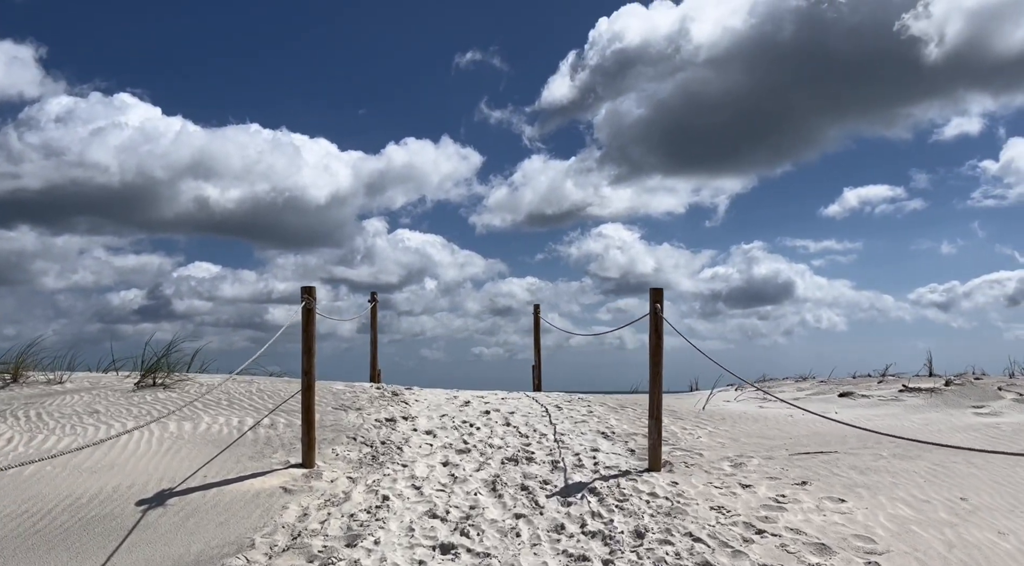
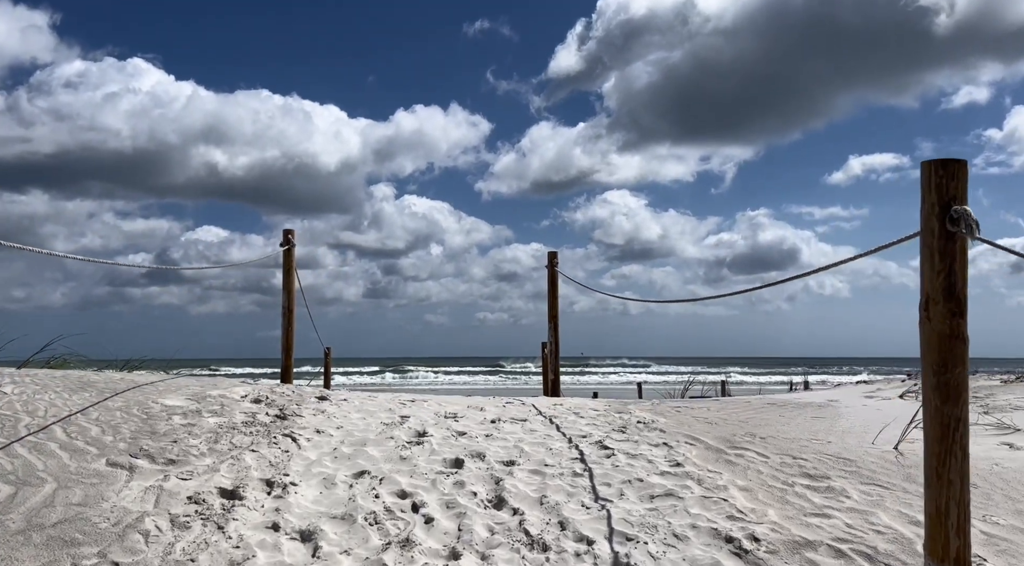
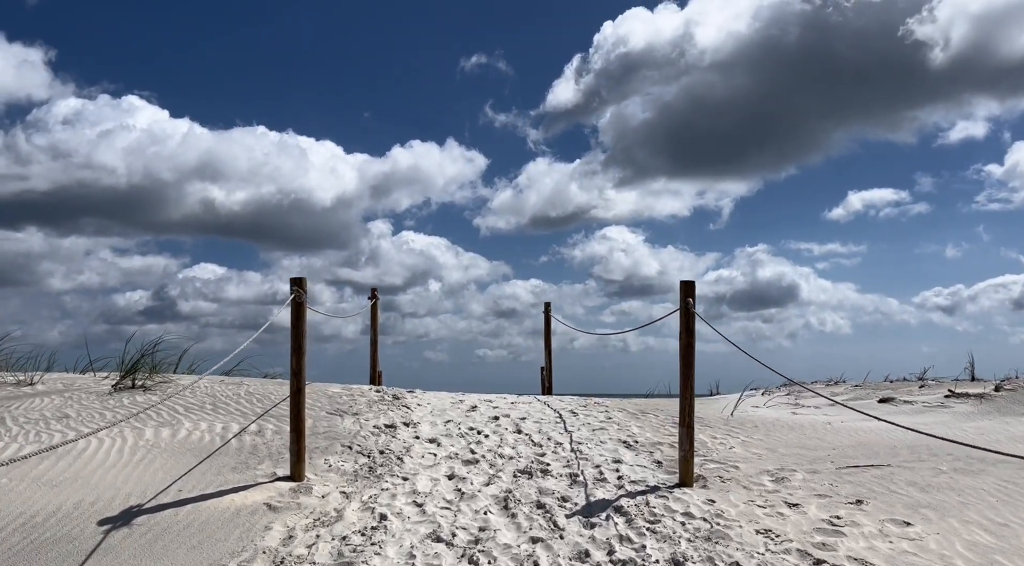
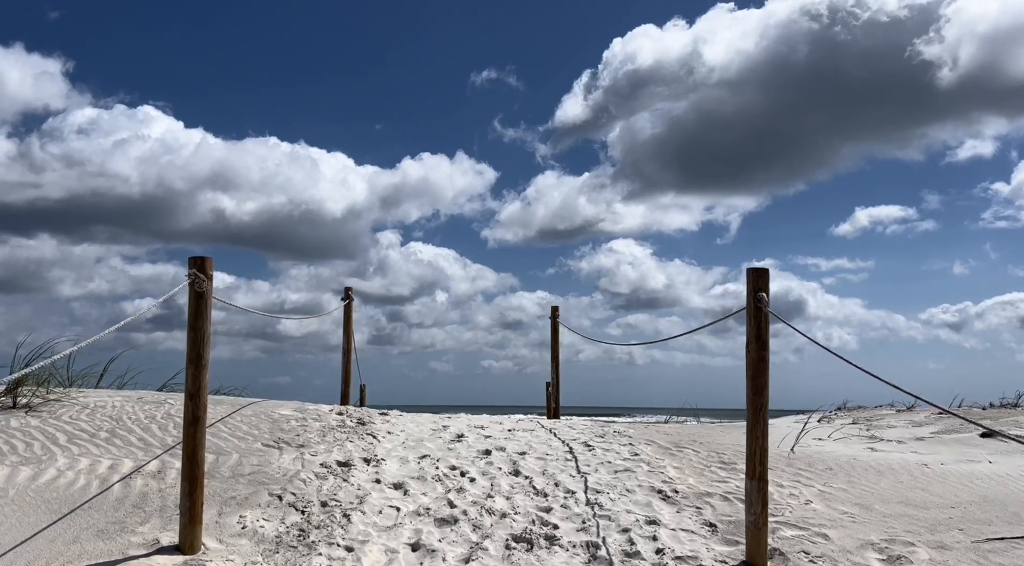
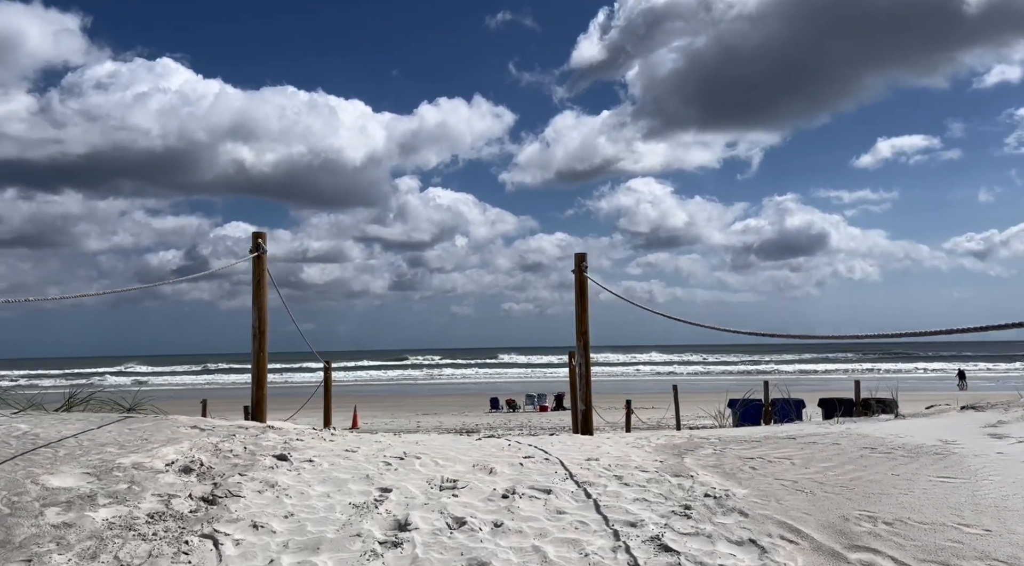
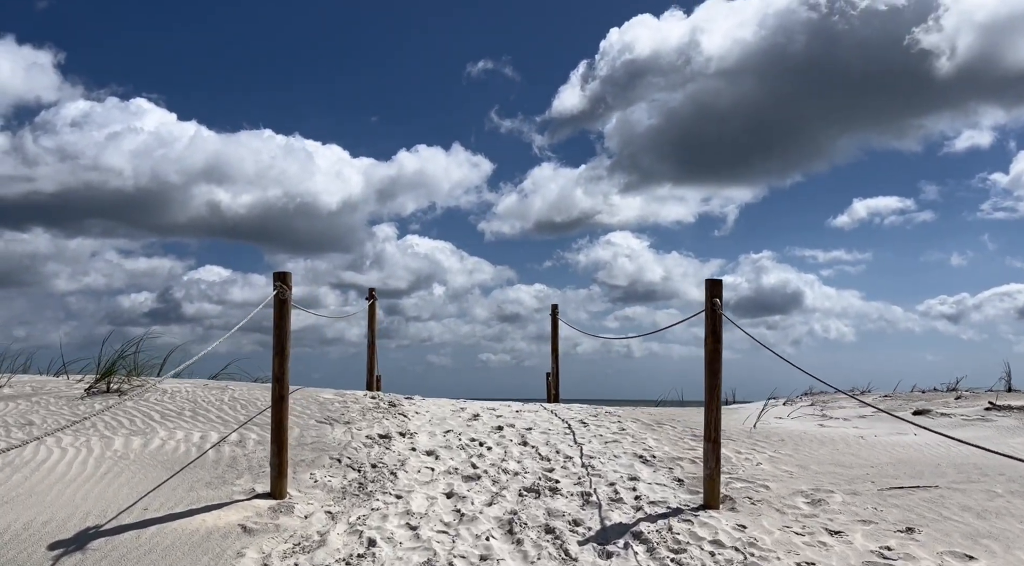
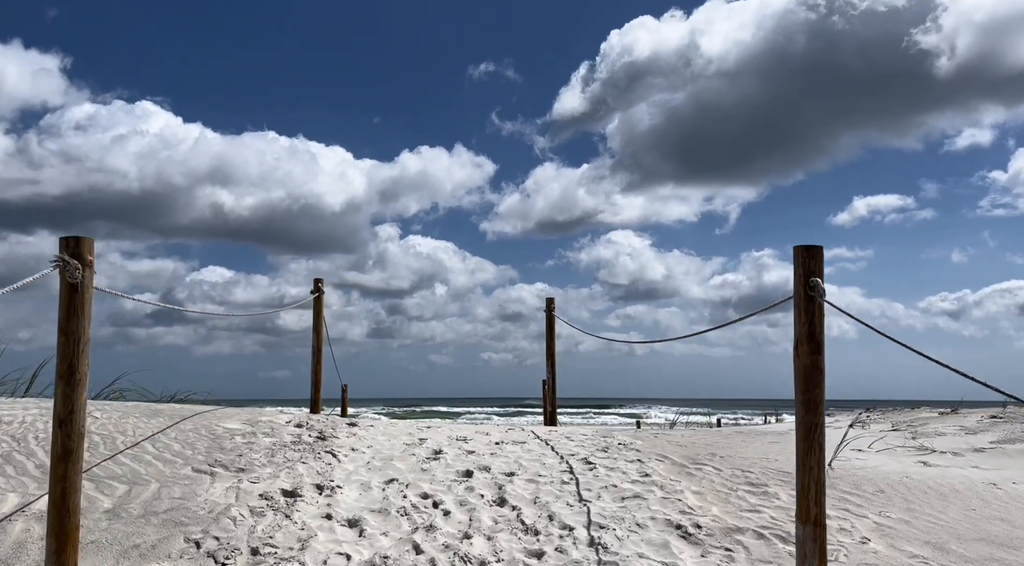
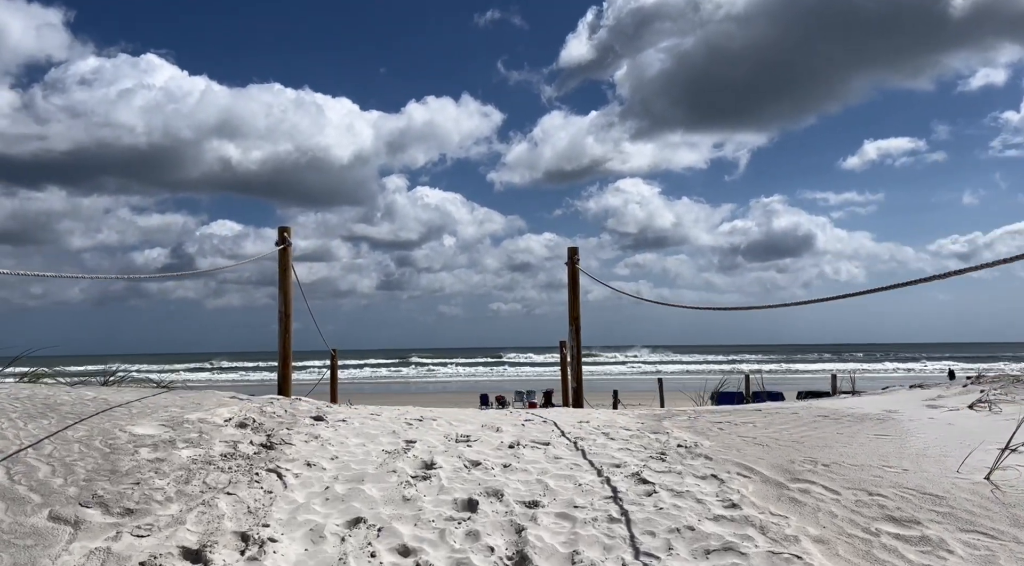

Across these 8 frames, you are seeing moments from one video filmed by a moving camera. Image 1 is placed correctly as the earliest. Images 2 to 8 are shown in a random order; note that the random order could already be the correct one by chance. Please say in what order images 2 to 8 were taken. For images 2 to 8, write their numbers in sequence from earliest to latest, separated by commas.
3, 6, 4, 7, 2, 8, 5
